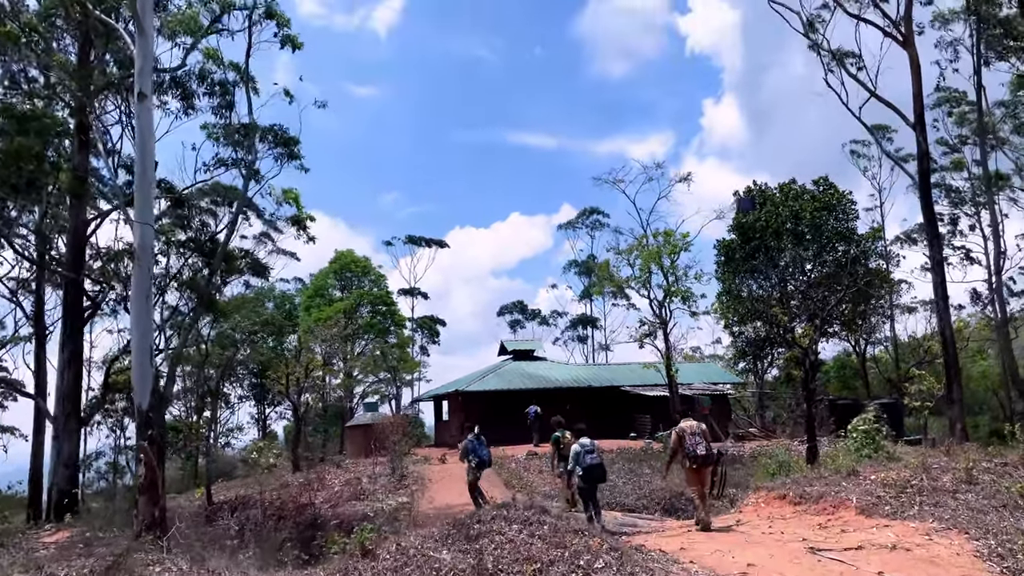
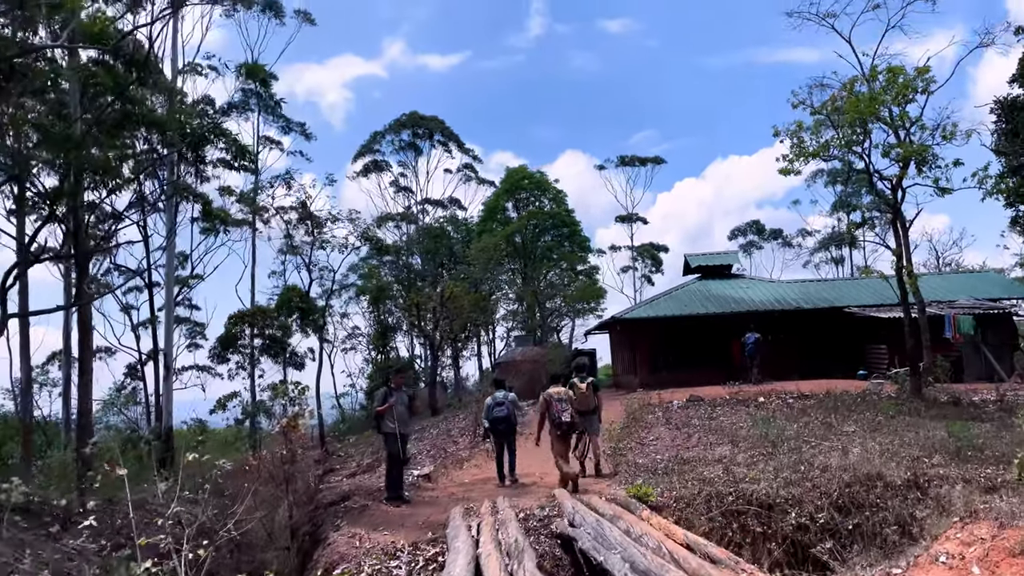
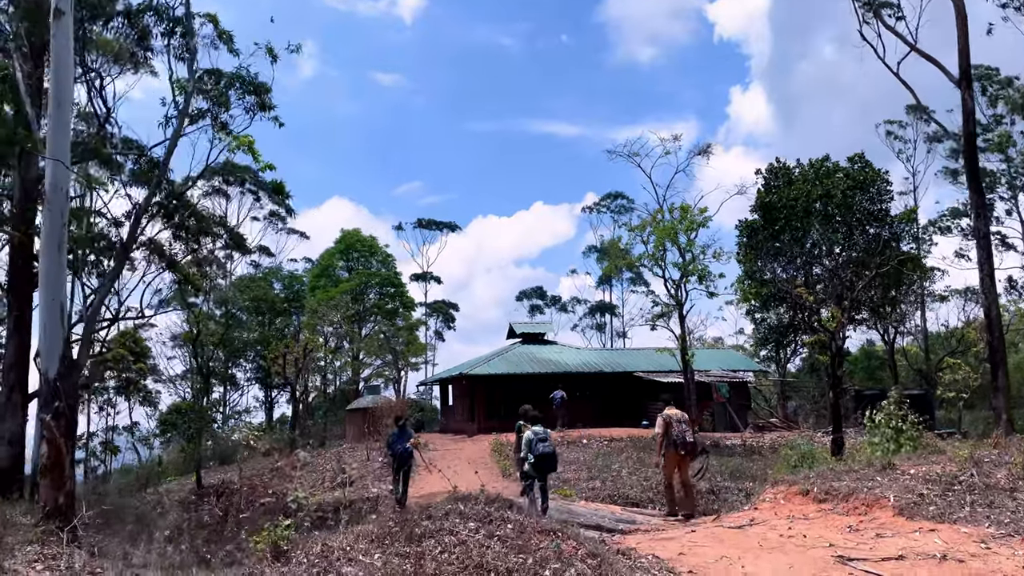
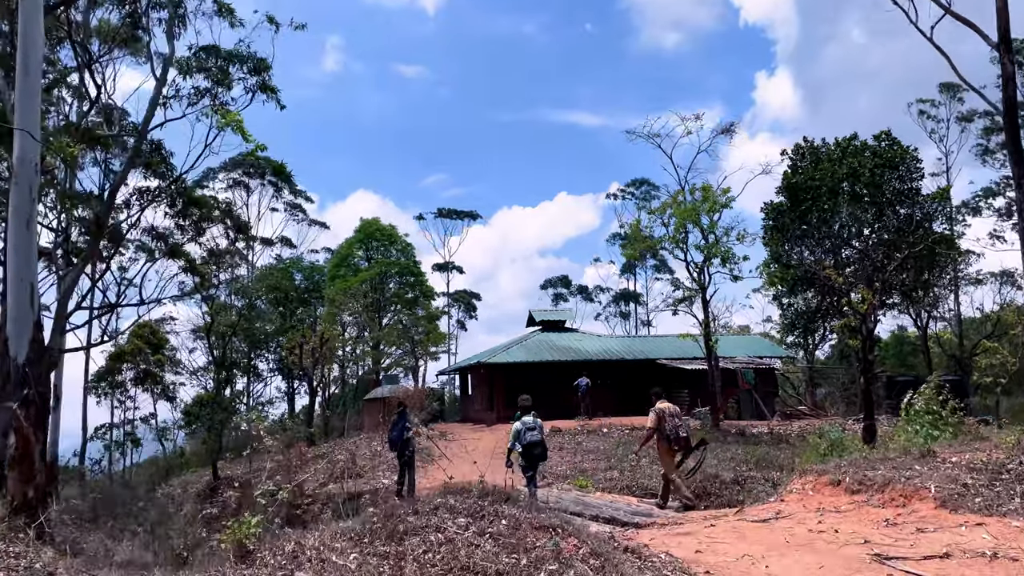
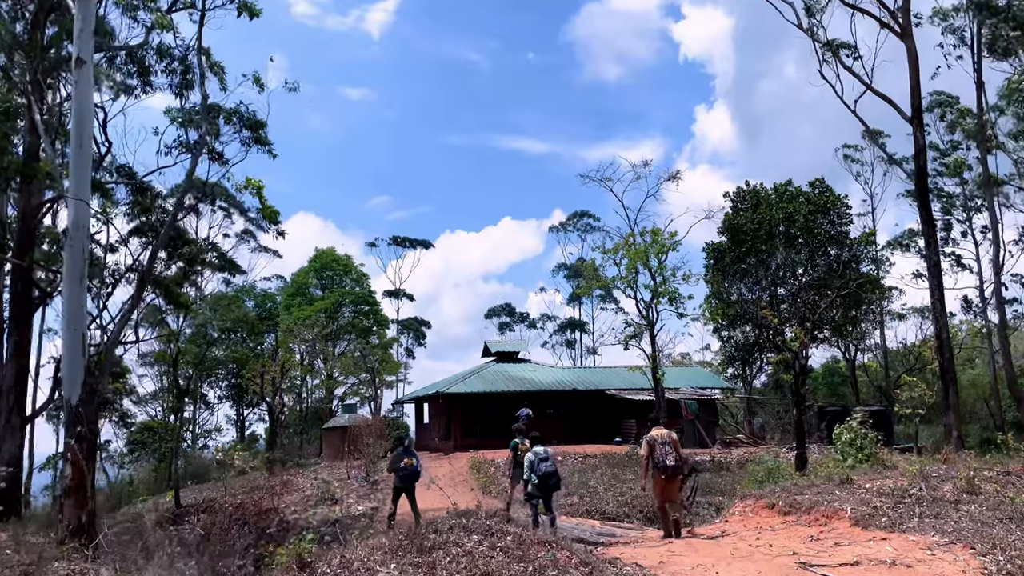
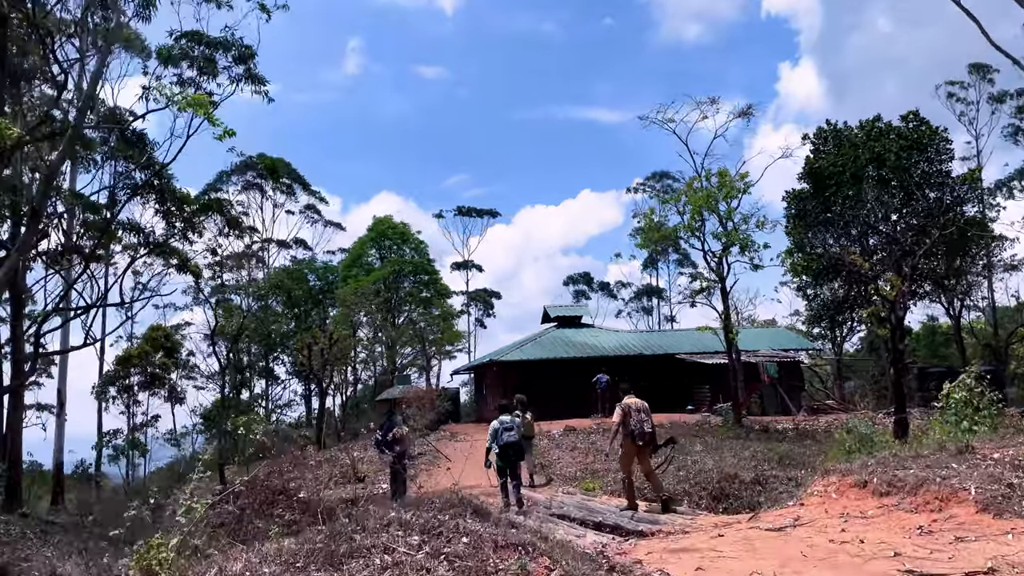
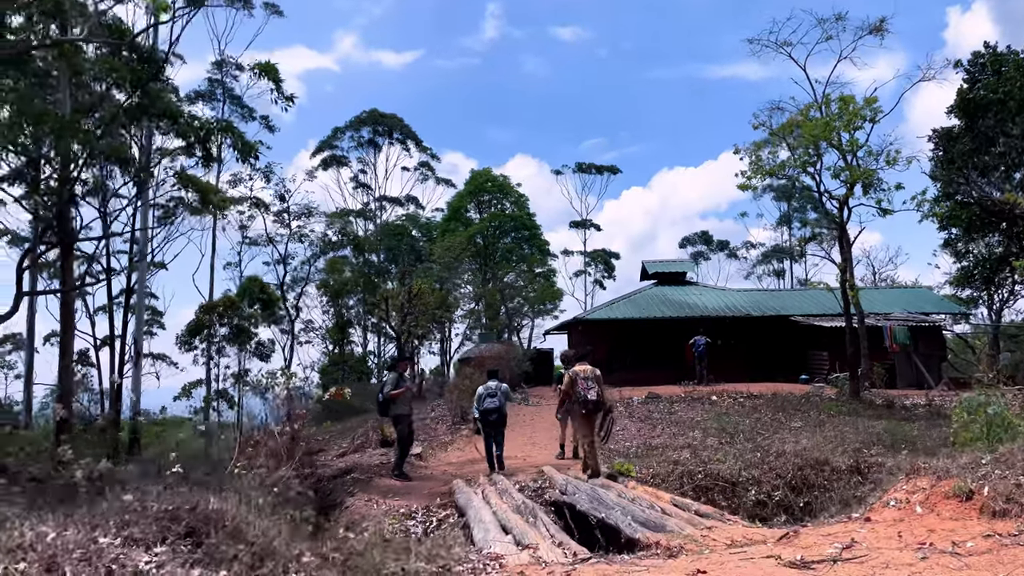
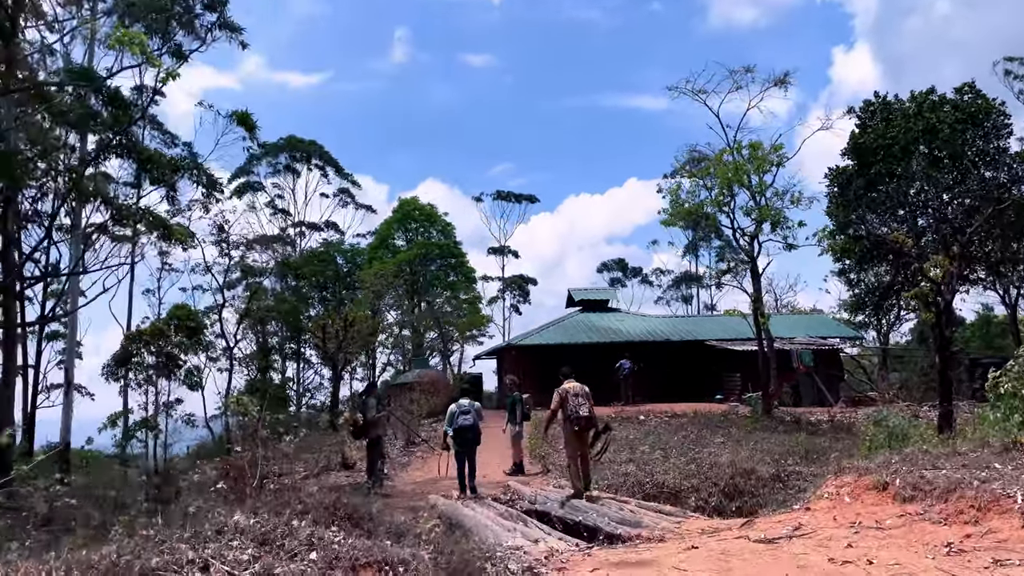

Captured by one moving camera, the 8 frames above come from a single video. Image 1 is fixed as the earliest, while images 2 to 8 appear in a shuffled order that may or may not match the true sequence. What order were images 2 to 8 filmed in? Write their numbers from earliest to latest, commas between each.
5, 3, 4, 6, 8, 7, 2
